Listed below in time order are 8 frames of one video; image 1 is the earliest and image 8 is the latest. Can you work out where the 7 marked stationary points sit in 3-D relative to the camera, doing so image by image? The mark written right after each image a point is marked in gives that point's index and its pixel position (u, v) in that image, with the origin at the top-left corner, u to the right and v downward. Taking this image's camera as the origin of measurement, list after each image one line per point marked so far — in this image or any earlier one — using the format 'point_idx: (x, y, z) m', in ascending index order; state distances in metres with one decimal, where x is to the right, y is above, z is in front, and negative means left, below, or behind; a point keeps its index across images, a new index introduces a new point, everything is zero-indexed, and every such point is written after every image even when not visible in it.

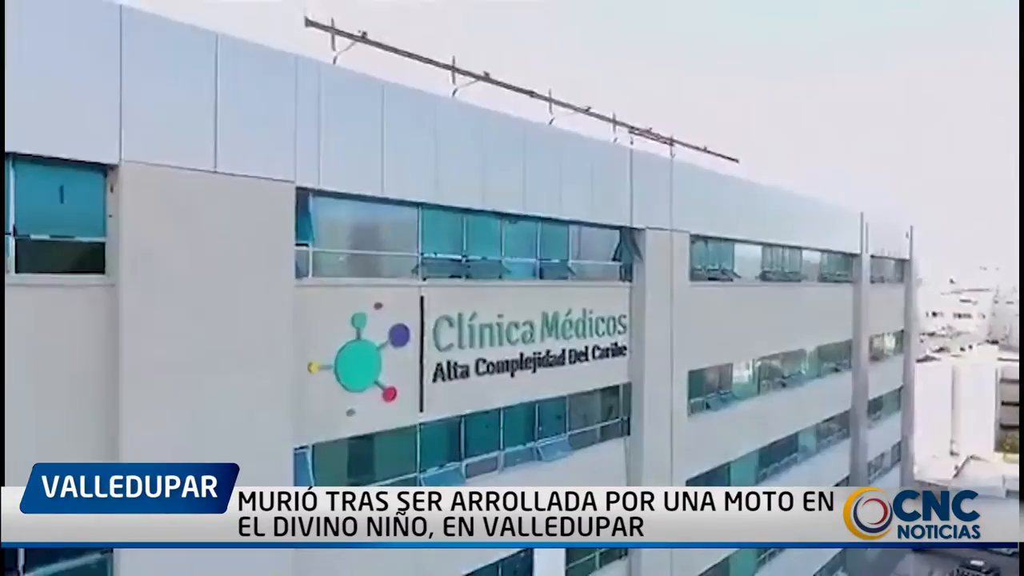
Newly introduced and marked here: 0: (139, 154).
0: (-3.7, +1.3, +6.3) m
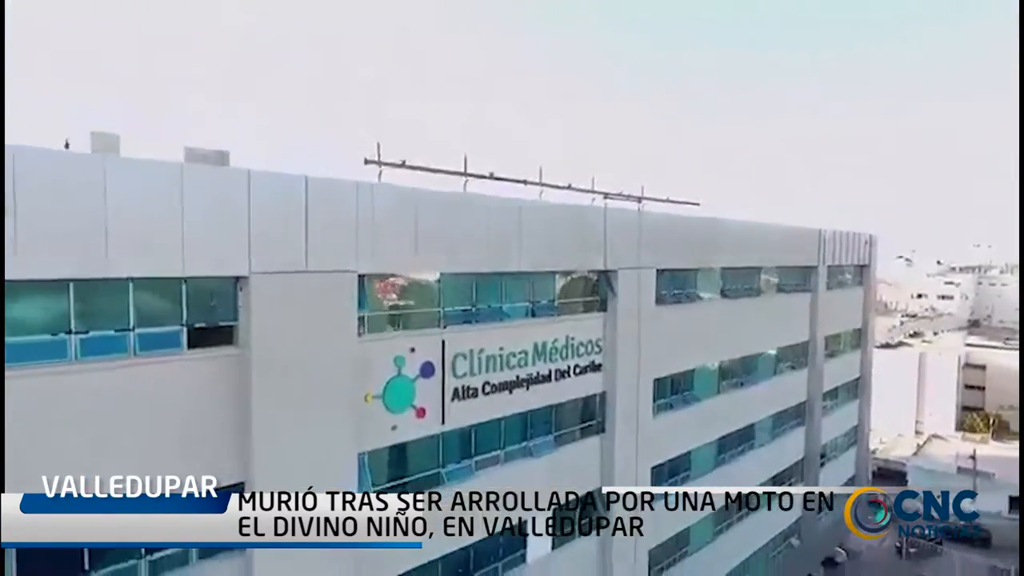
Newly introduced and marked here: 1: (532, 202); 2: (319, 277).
0: (-3.7, +0.3, +9.1) m
1: (+0.3, +1.8, +12.8) m
2: (-3.0, +0.2, +9.7) m
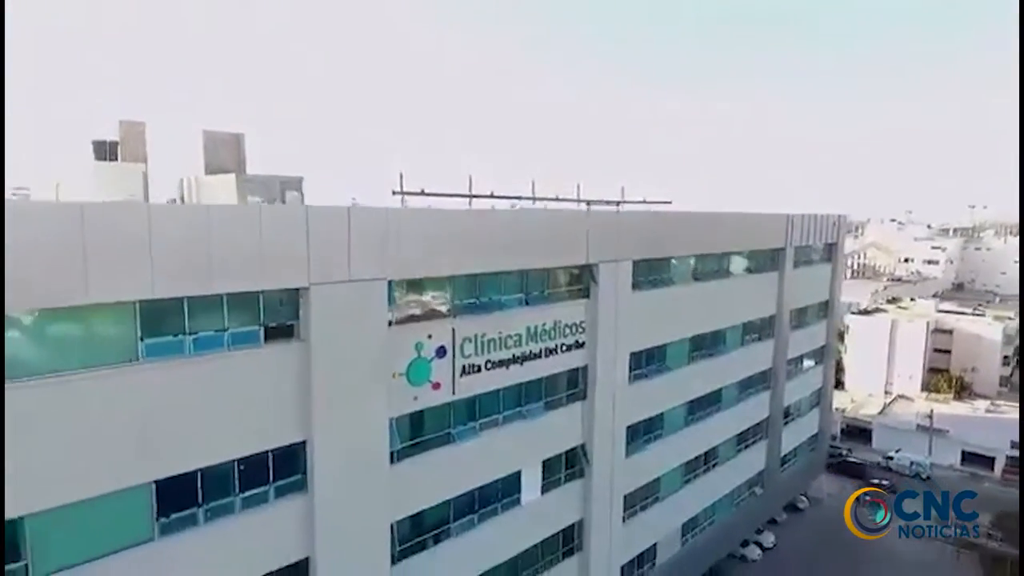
0: (-3.8, +0.2, +11.8) m
1: (+0.2, +1.9, +15.4) m
2: (-3.1, +0.1, +12.4) m
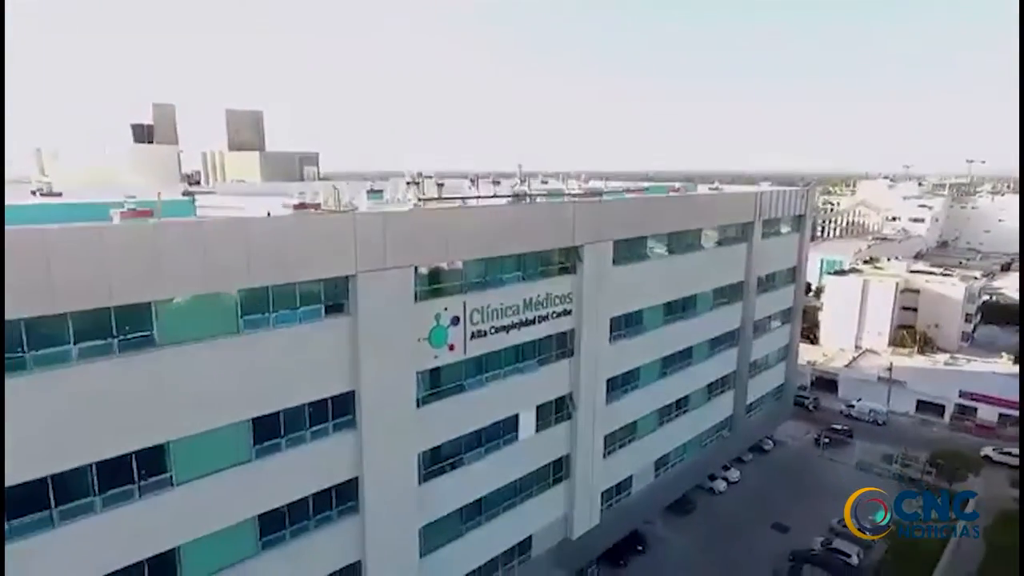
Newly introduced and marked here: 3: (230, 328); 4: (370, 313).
0: (-3.8, +0.5, +15.3) m
1: (+0.2, +2.5, +18.7) m
2: (-3.1, +0.5, +15.9) m
3: (-6.3, -0.9, +13.6) m
4: (-3.6, -0.6, +15.6) m
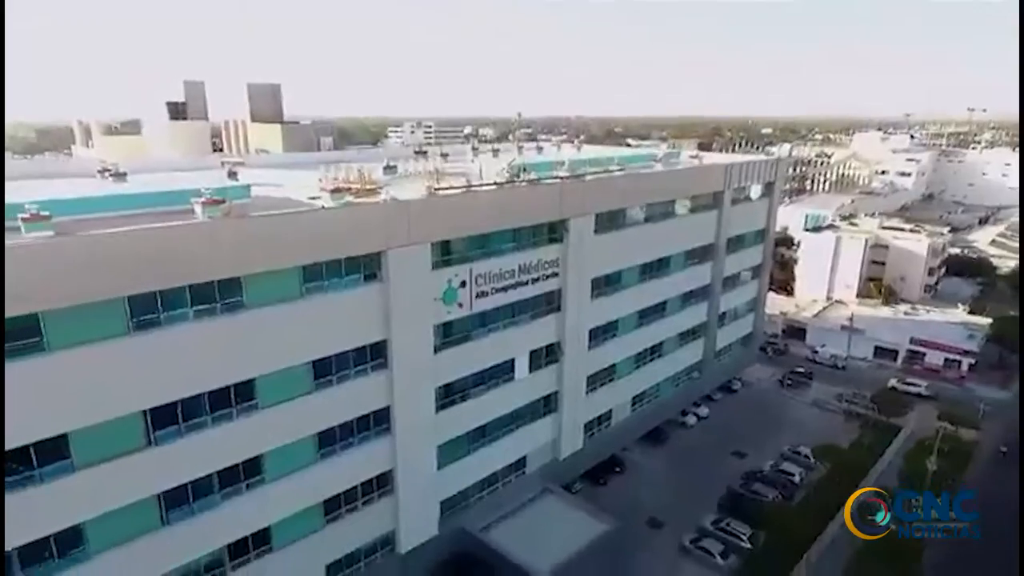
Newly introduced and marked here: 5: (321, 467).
0: (-3.9, +1.4, +19.5) m
1: (+0.1, +3.7, +22.7) m
2: (-3.3, +1.4, +20.1) m
3: (-6.4, -0.1, +17.9) m
4: (-3.7, +0.3, +19.9) m
5: (-6.2, -5.8, +19.5) m
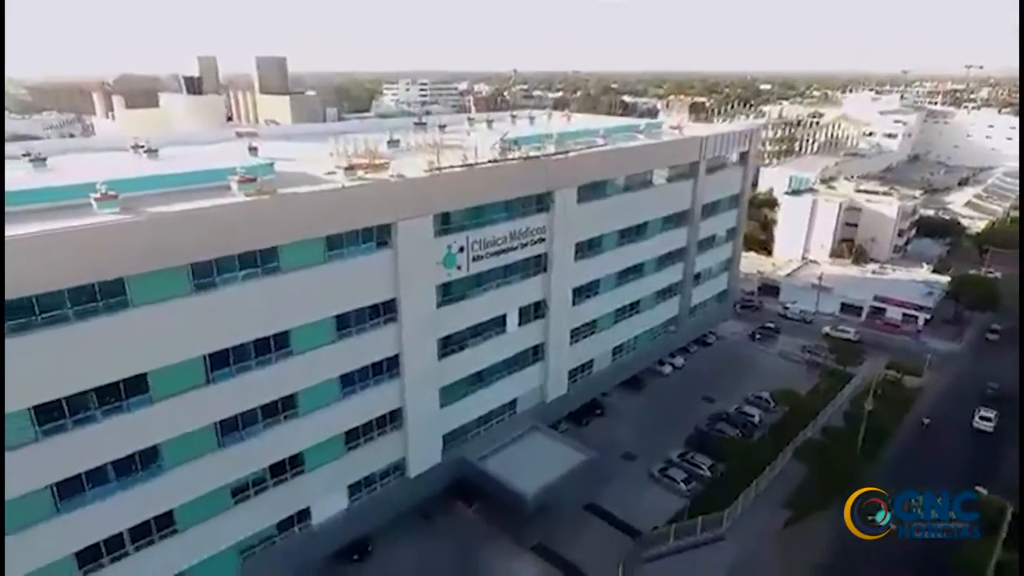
0: (-4.3, +2.7, +22.8) m
1: (-0.3, +5.2, +25.9) m
2: (-3.6, +2.8, +23.4) m
3: (-6.8, +1.0, +21.4) m
4: (-4.1, +1.6, +23.3) m
5: (-6.5, -4.5, +23.4) m
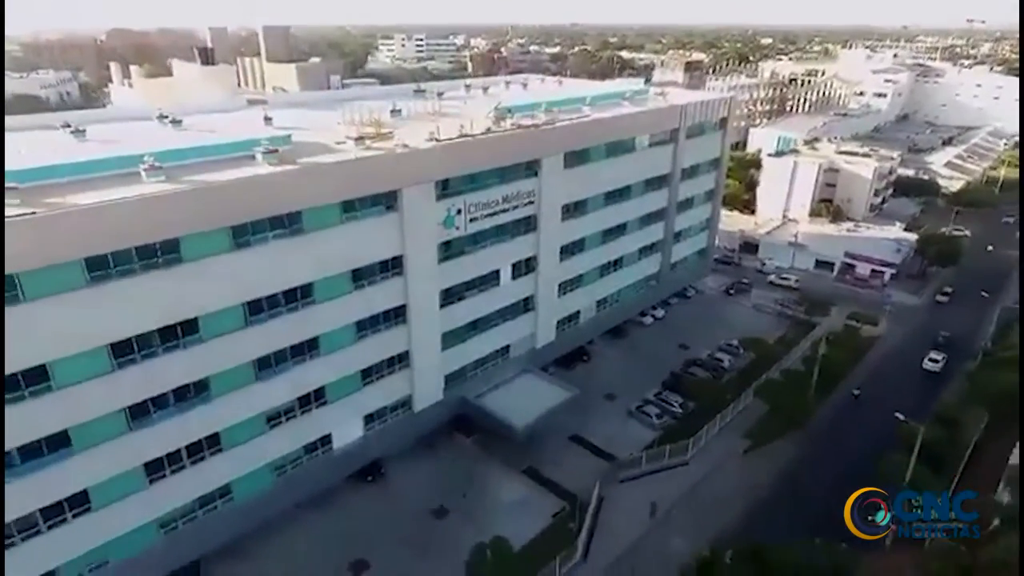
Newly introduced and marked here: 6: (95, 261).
0: (-4.6, +4.6, +26.0) m
1: (-0.7, +7.3, +28.9) m
2: (-4.0, +4.6, +26.6) m
3: (-7.2, +2.8, +24.7) m
4: (-4.5, +3.5, +26.6) m
5: (-6.9, -2.6, +27.0) m
6: (-13.4, +0.9, +19.4) m
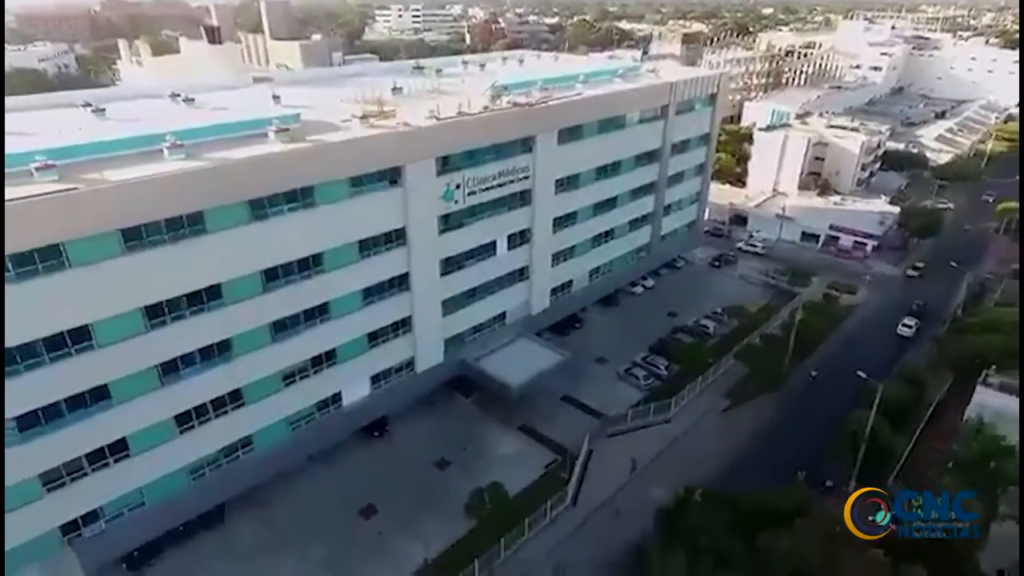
0: (-4.9, +6.0, +27.9) m
1: (-0.9, +8.8, +30.7) m
2: (-4.2, +6.1, +28.5) m
3: (-7.4, +4.1, +26.6) m
4: (-4.7, +4.9, +28.5) m
5: (-7.1, -1.1, +29.2) m
6: (-13.6, +2.0, +21.4) m
